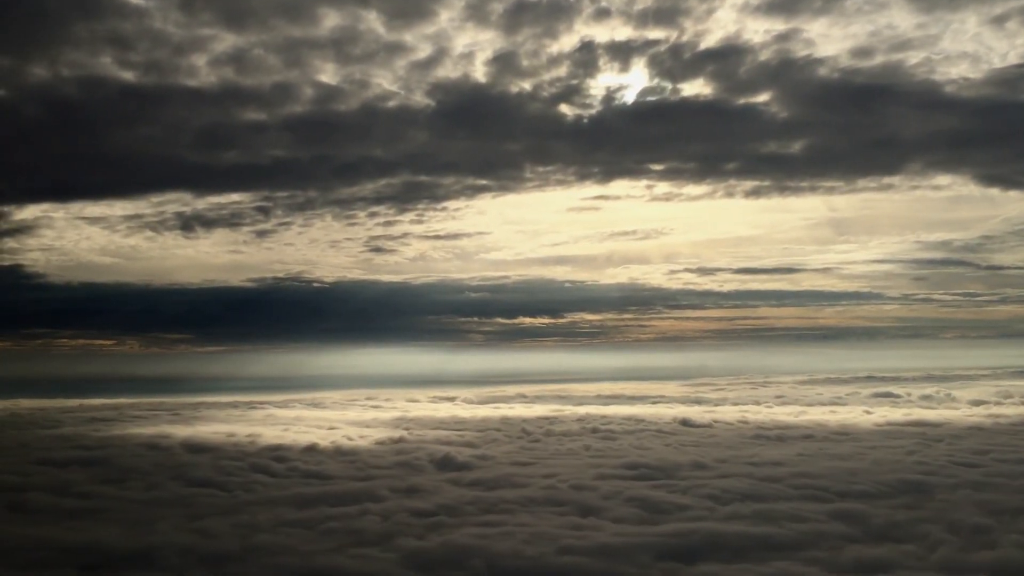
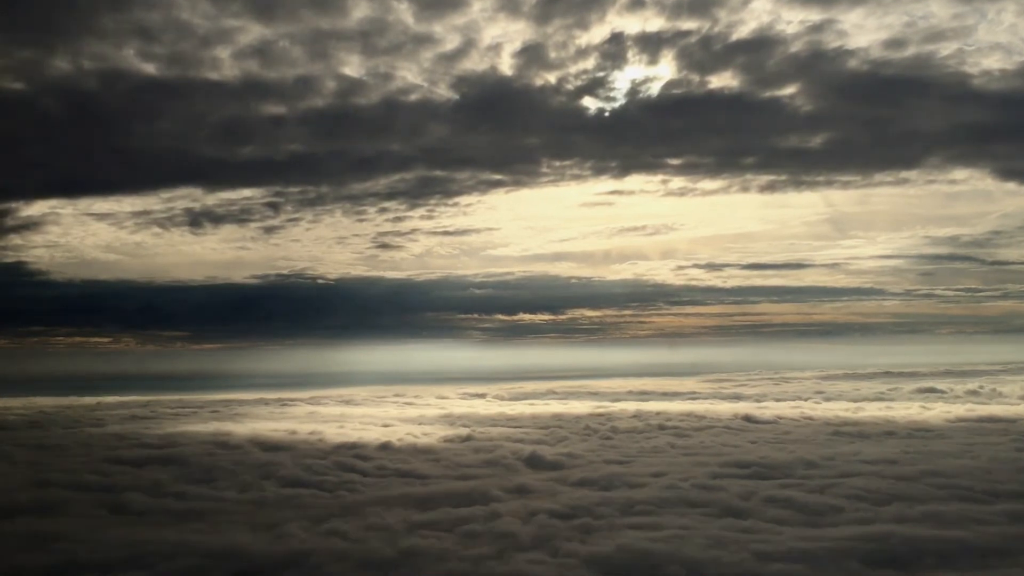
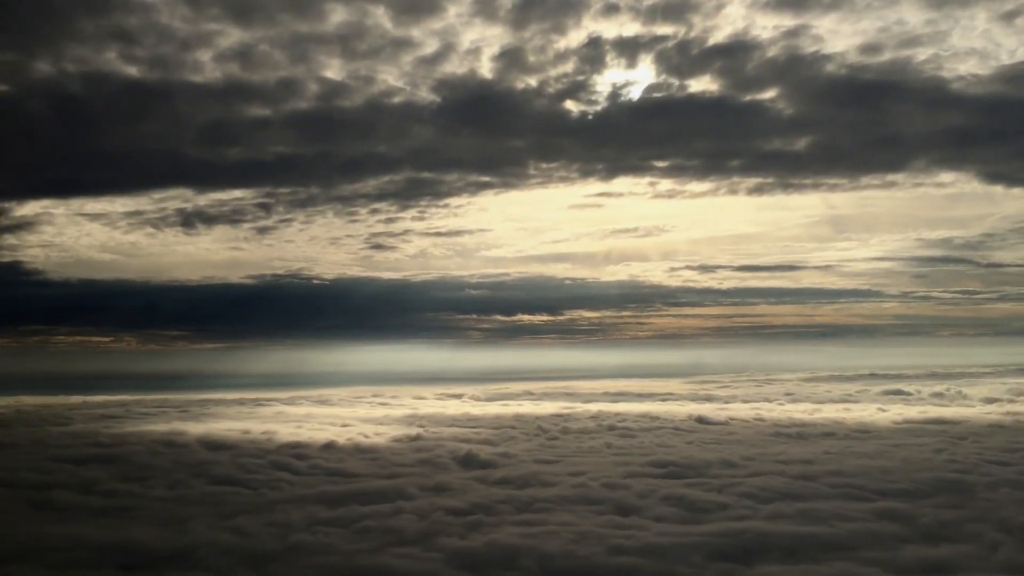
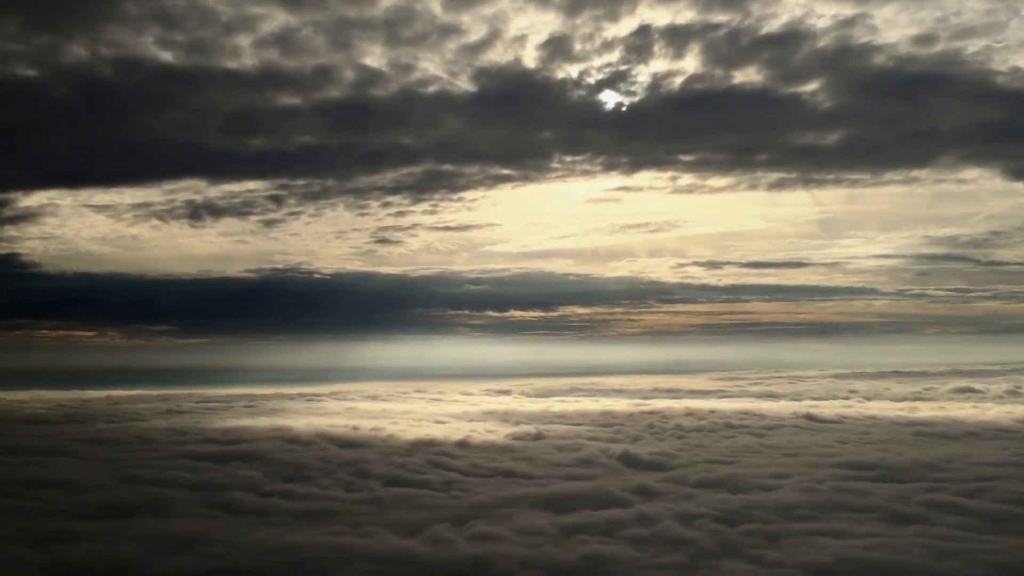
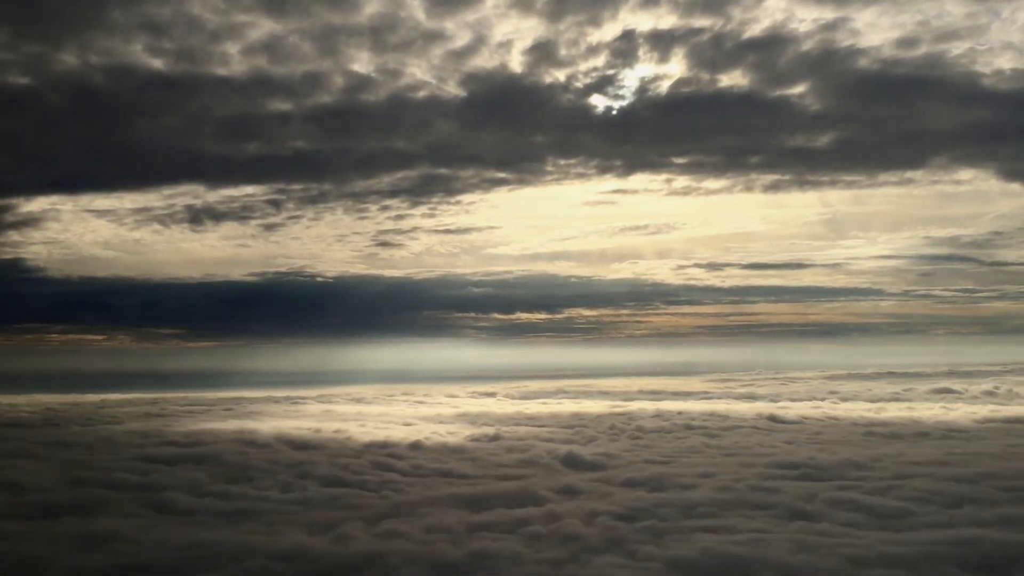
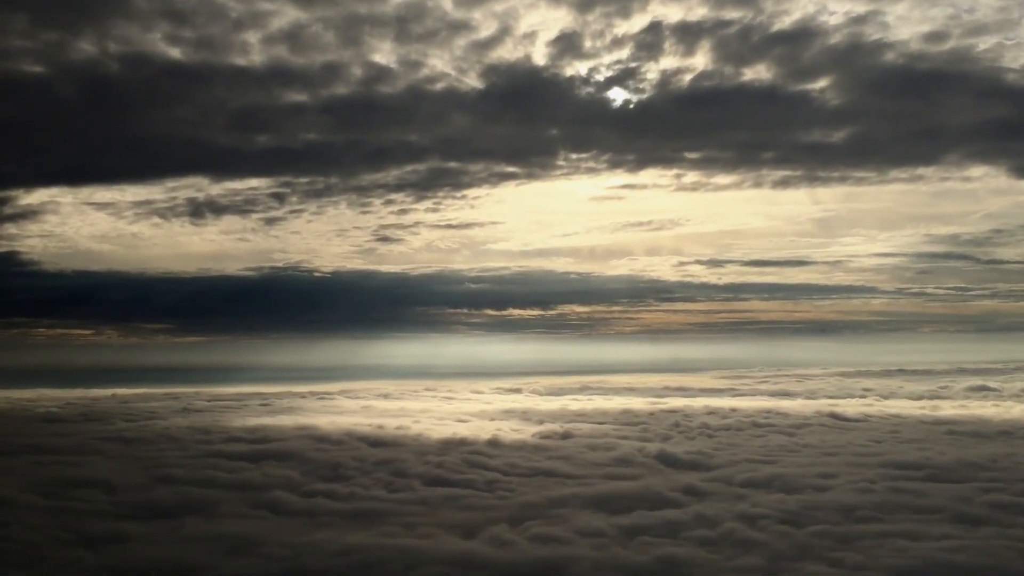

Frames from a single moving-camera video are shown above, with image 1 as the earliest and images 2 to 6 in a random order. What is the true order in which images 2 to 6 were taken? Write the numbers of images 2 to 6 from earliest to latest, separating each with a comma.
3, 2, 5, 4, 6
